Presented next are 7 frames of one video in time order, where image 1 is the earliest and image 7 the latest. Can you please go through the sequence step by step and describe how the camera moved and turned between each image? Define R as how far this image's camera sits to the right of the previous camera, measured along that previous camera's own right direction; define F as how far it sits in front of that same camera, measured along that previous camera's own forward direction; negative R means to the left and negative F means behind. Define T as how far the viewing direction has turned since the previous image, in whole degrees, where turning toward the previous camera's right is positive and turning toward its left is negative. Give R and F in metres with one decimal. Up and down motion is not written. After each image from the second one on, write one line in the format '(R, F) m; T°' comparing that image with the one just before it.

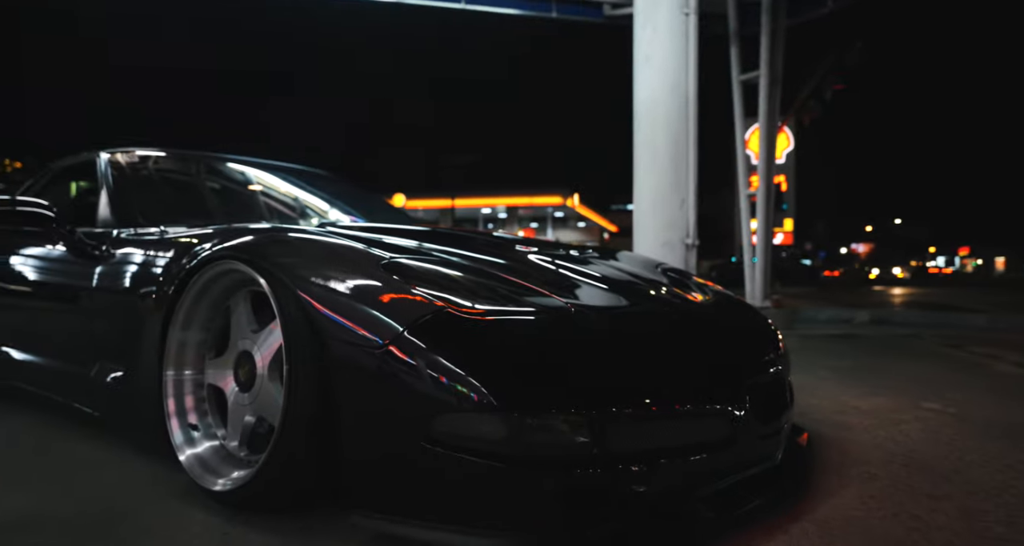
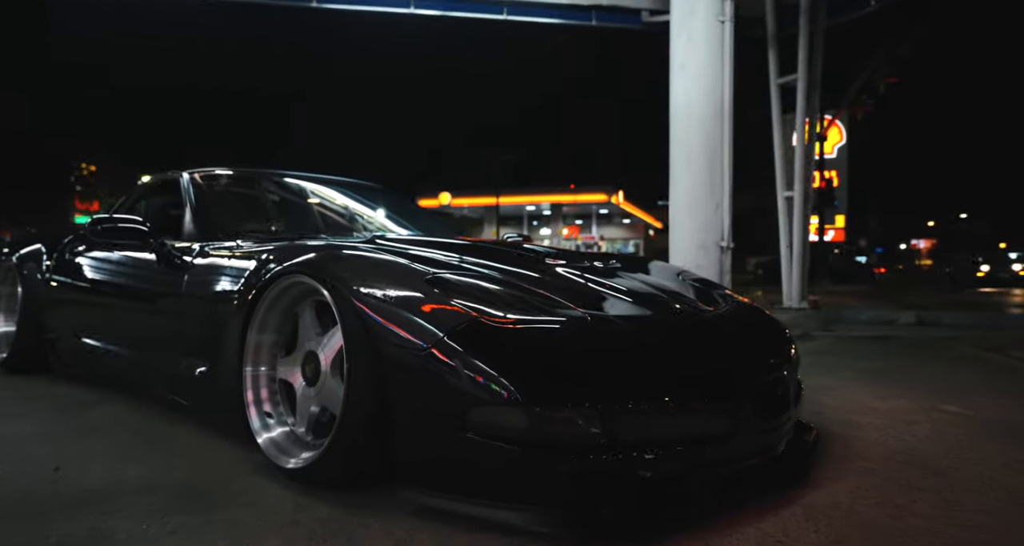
(+0.1, -0.3) m; -4°
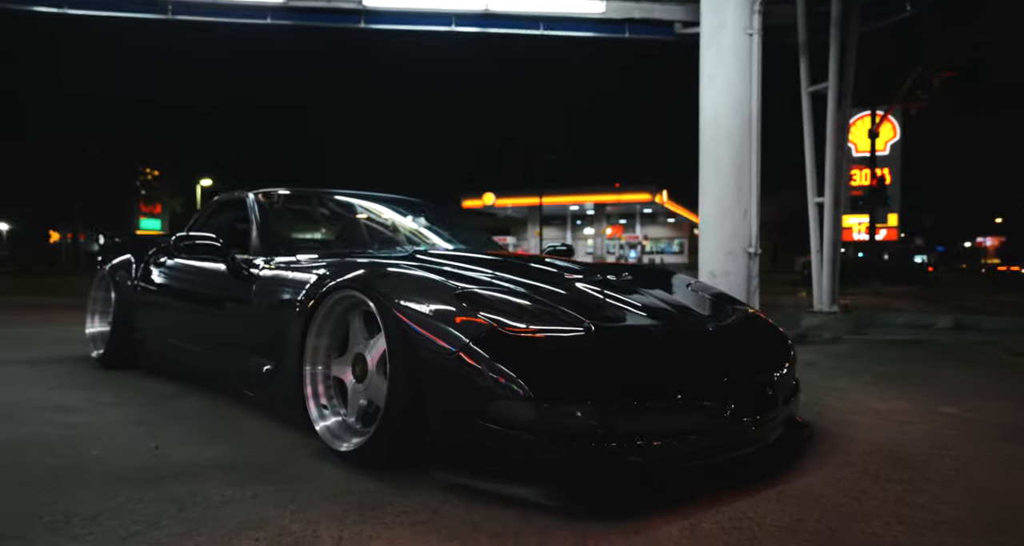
(+0.1, -0.4) m; -4°
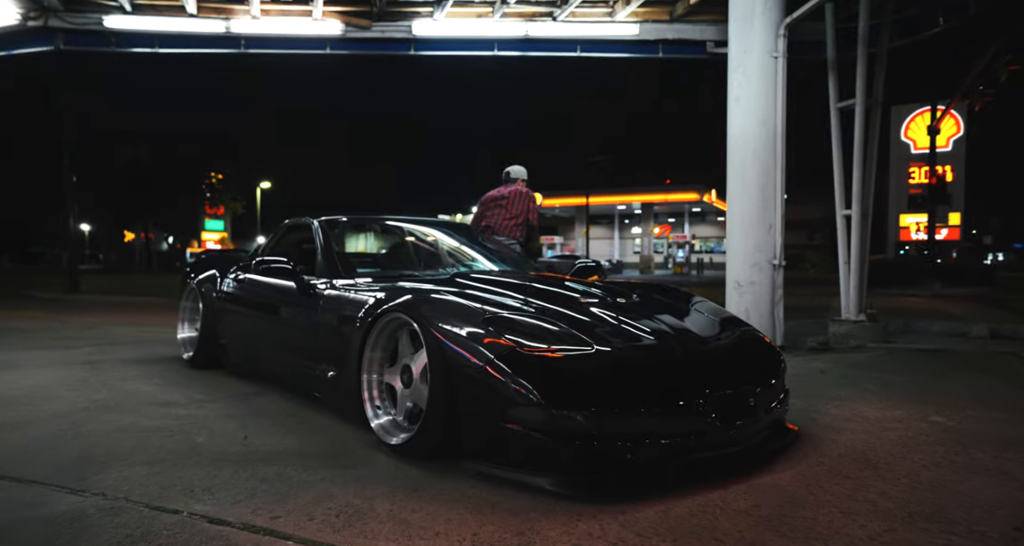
(+0.1, -0.6) m; -4°
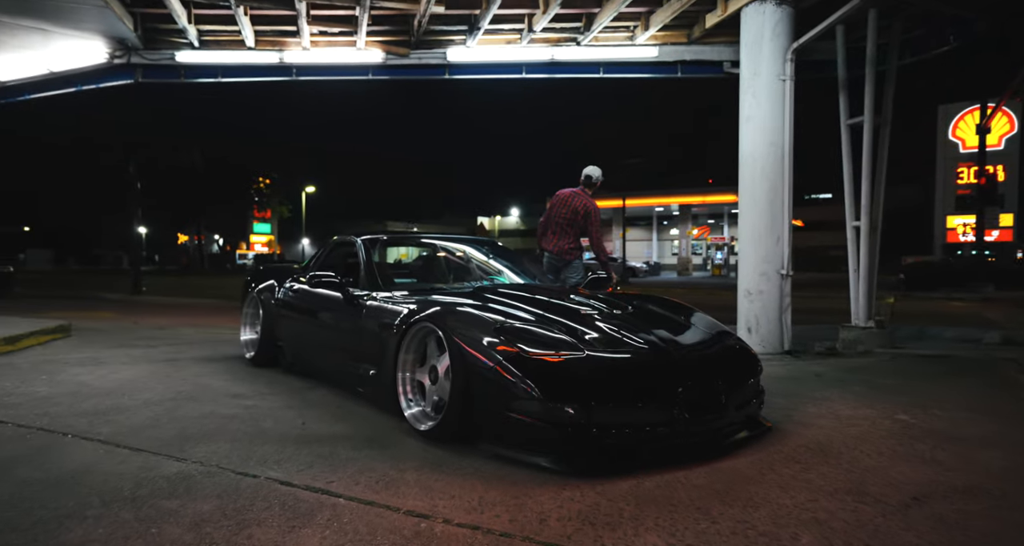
(+0.2, -0.7) m; -3°
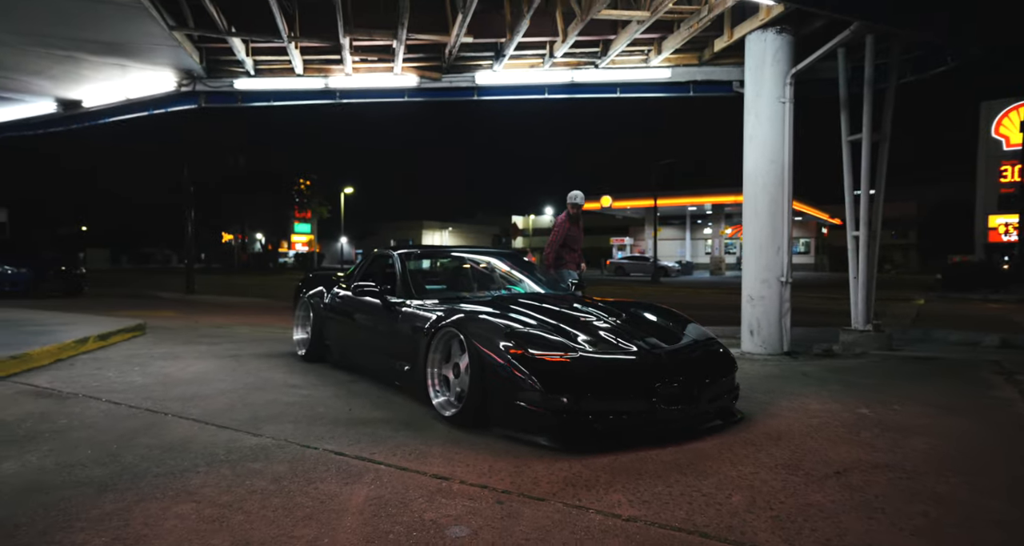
(+0.2, -0.8) m; -3°
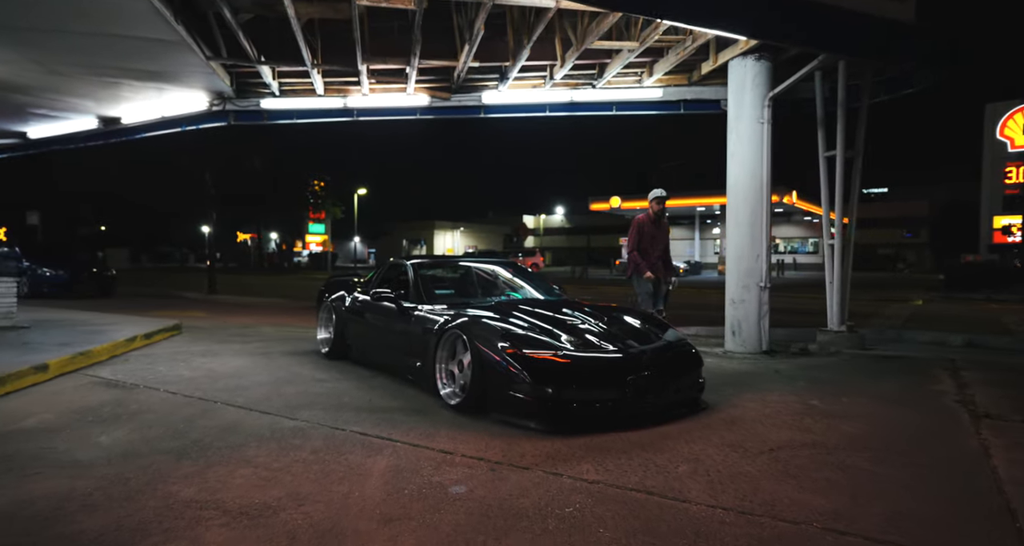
(+0.1, -0.9) m; -1°
